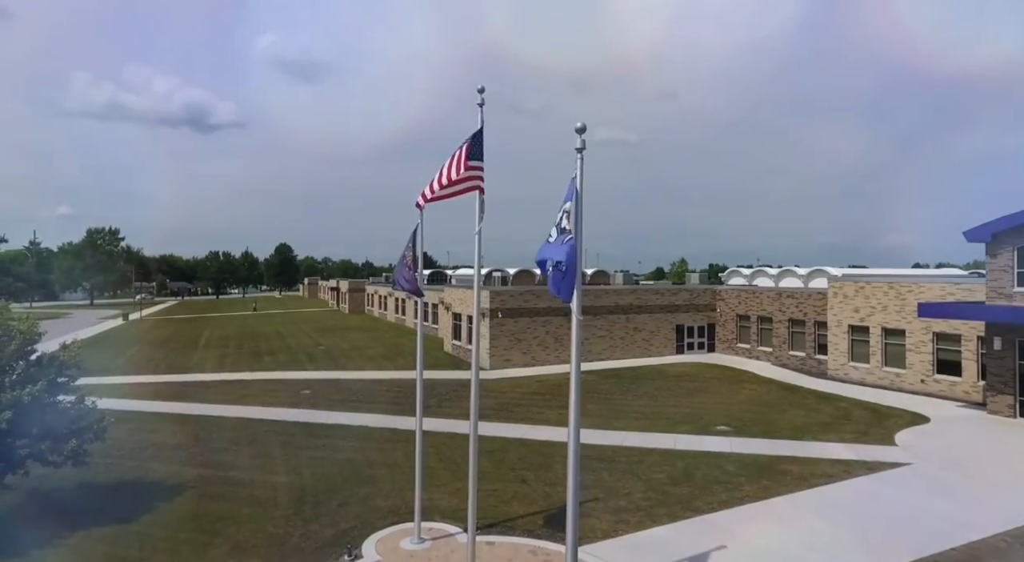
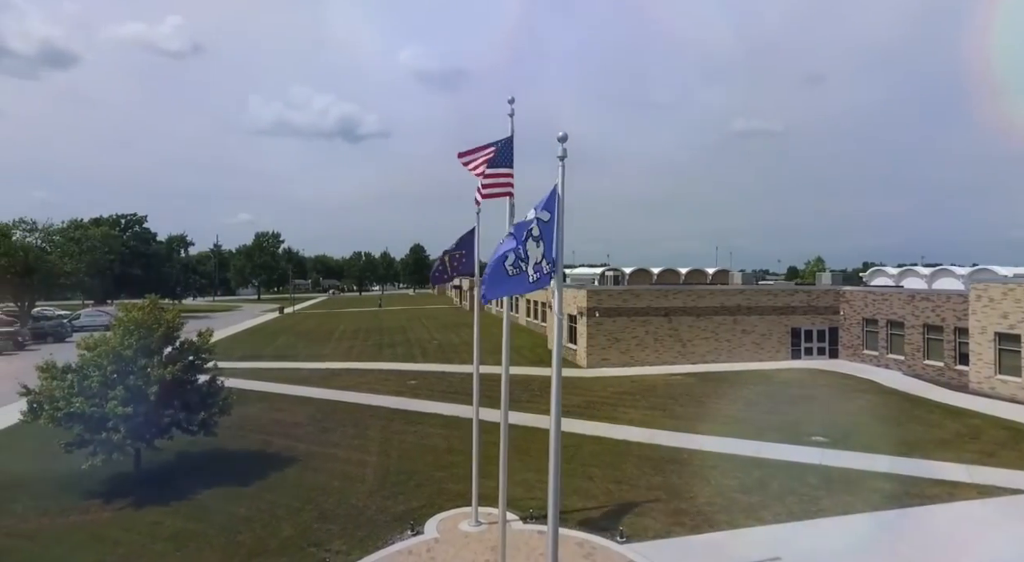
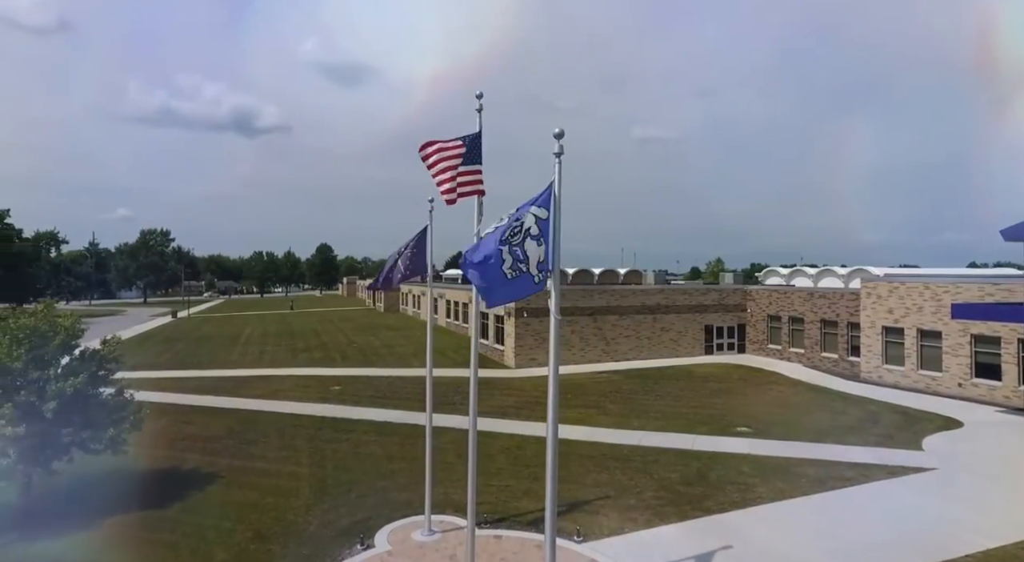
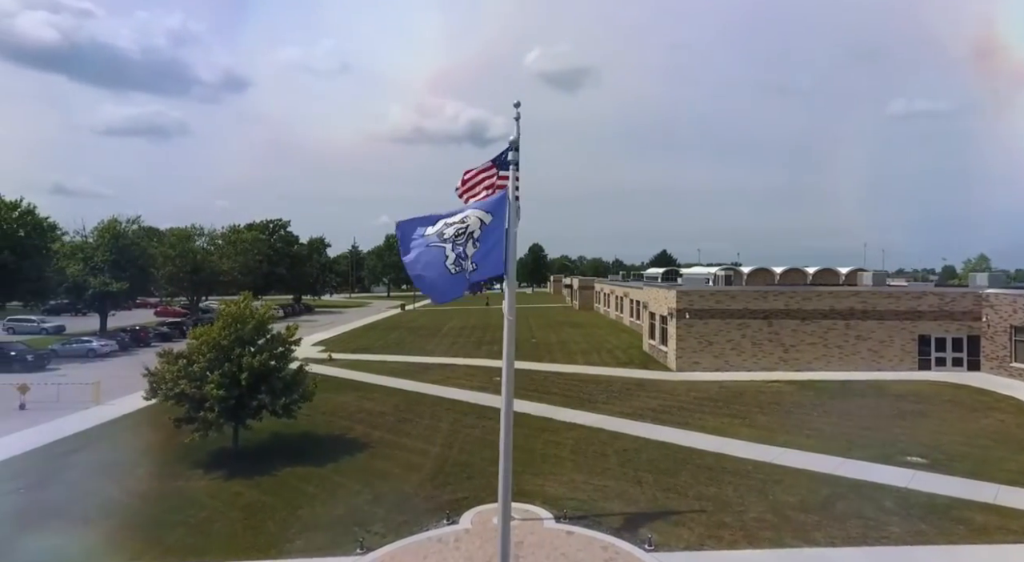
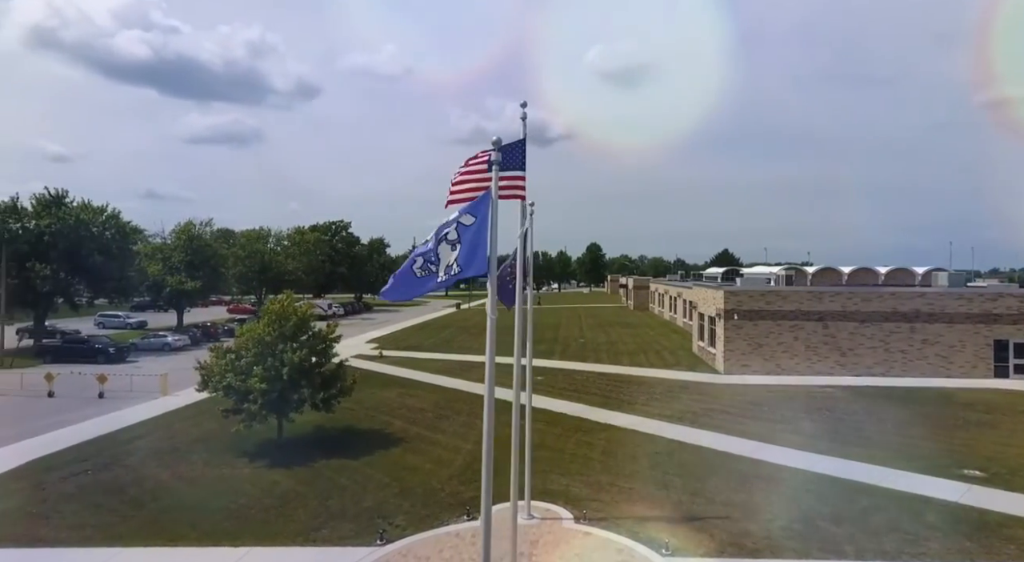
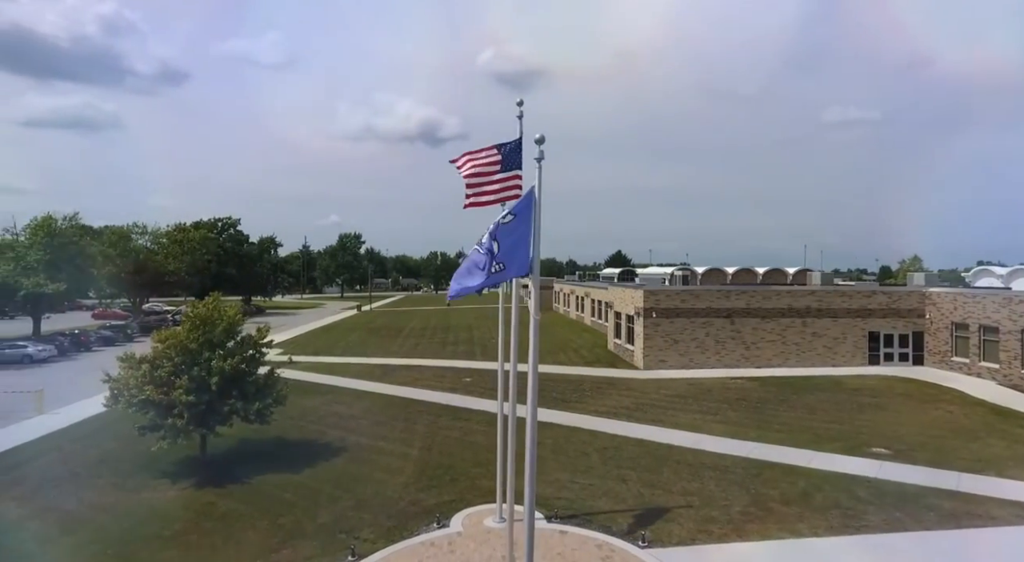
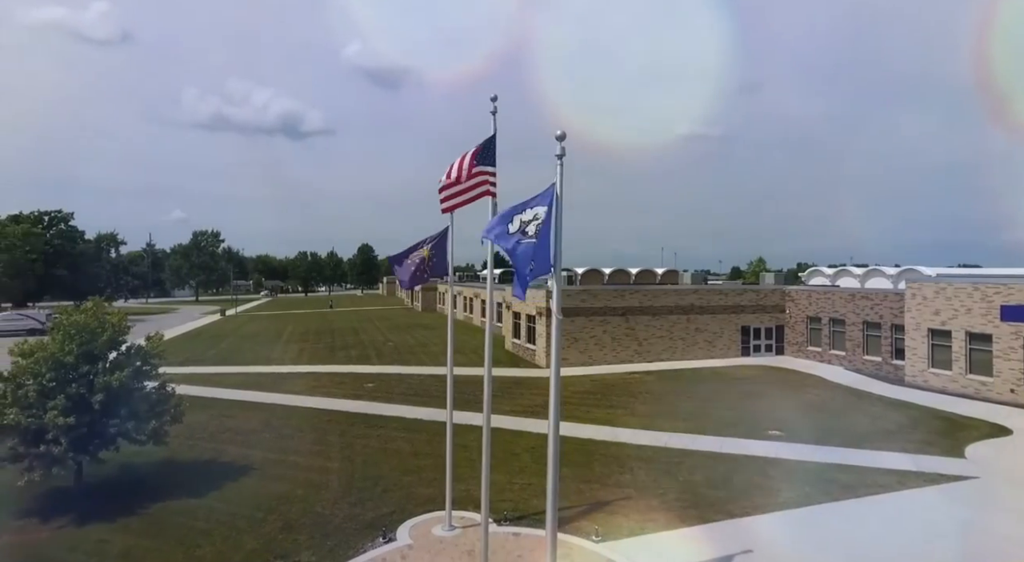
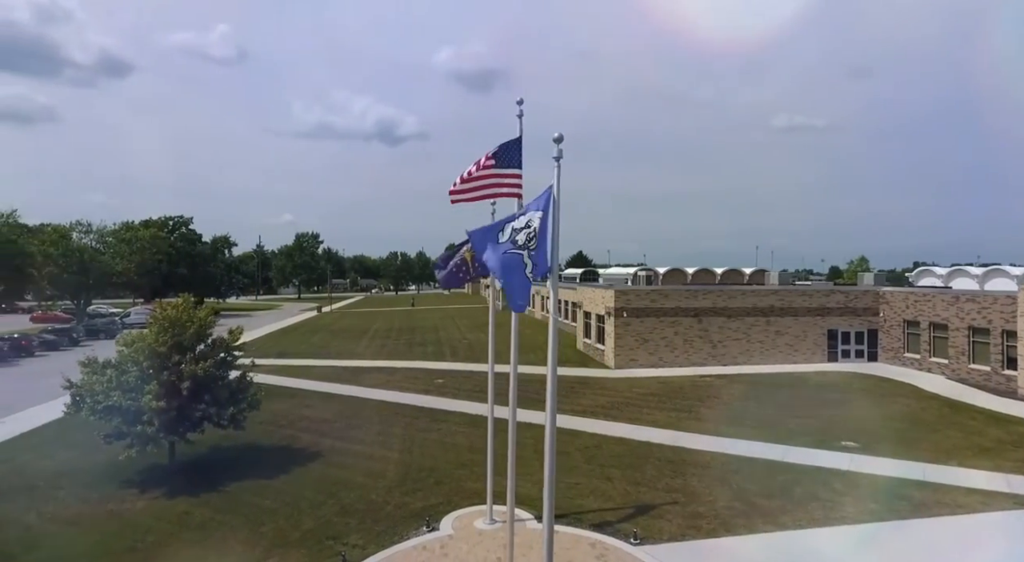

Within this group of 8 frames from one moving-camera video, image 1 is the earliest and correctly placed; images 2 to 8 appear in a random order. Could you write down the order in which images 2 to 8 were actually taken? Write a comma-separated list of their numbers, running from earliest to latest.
3, 7, 2, 8, 6, 4, 5
